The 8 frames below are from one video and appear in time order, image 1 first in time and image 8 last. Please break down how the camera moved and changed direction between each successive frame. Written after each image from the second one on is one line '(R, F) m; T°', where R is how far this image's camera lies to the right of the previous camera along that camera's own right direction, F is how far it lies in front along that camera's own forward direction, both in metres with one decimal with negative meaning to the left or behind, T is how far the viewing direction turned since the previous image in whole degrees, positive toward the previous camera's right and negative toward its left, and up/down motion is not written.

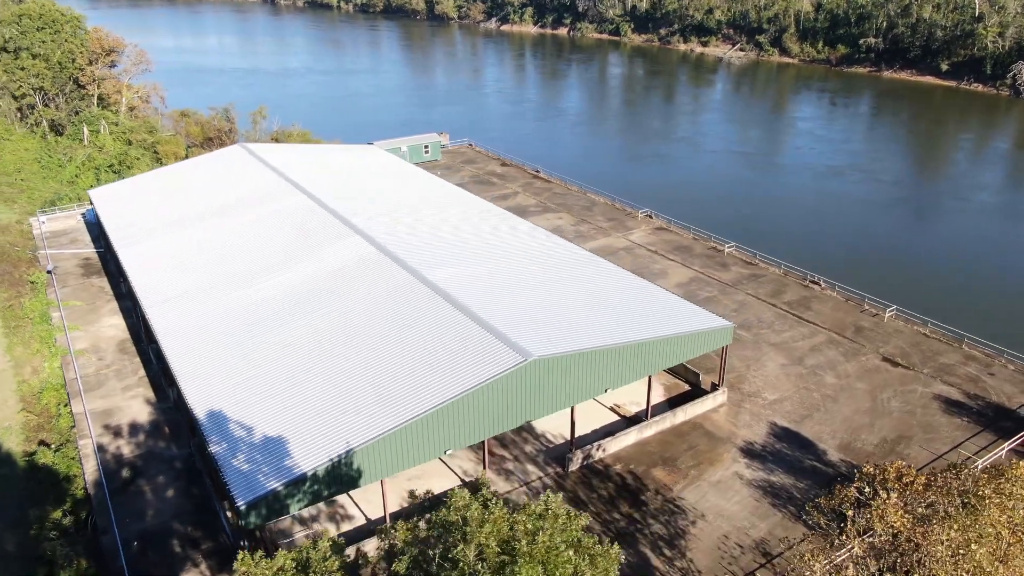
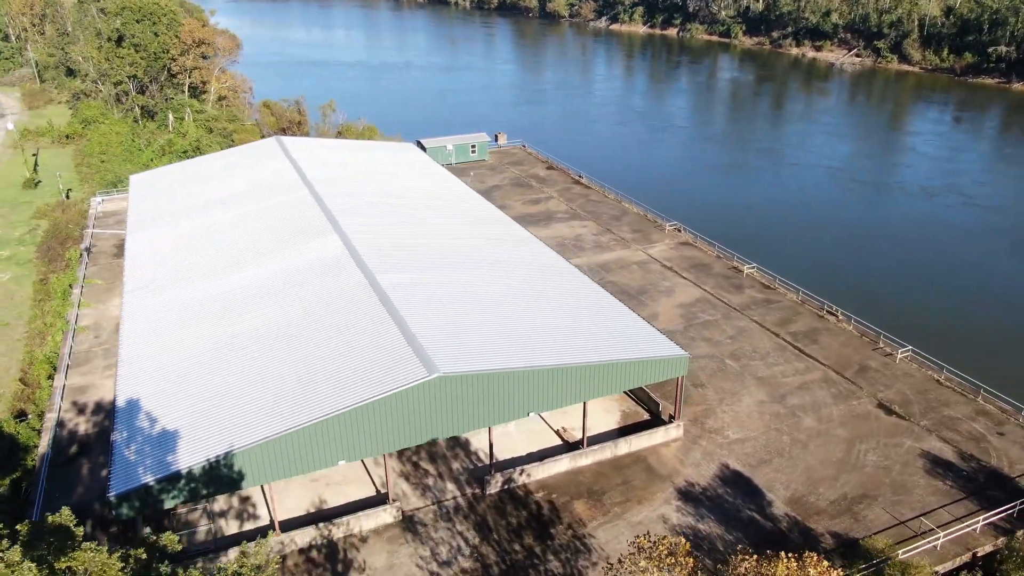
(+3.6, +0.8) m; -9°
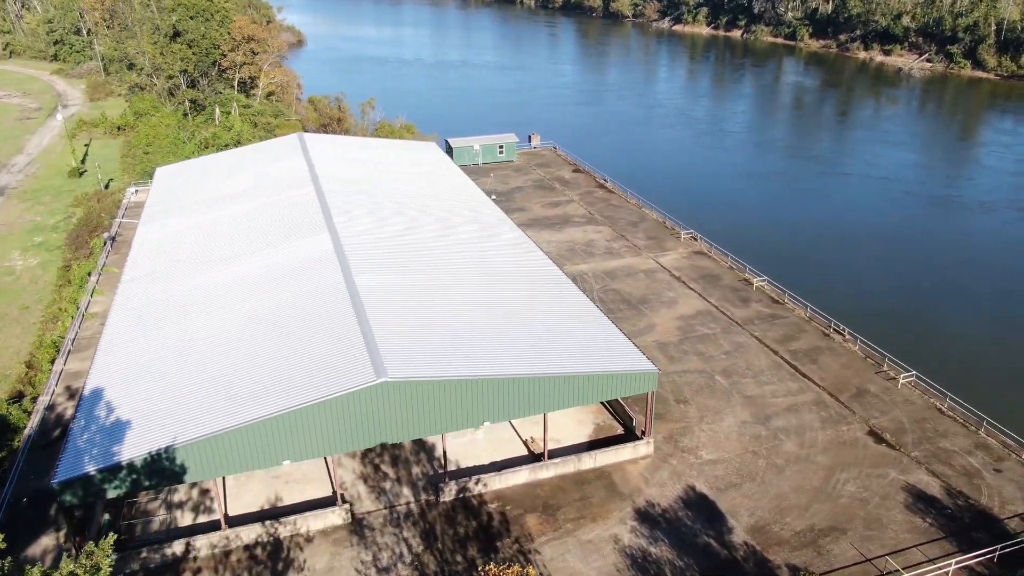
(+2.0, +0.3) m; -5°
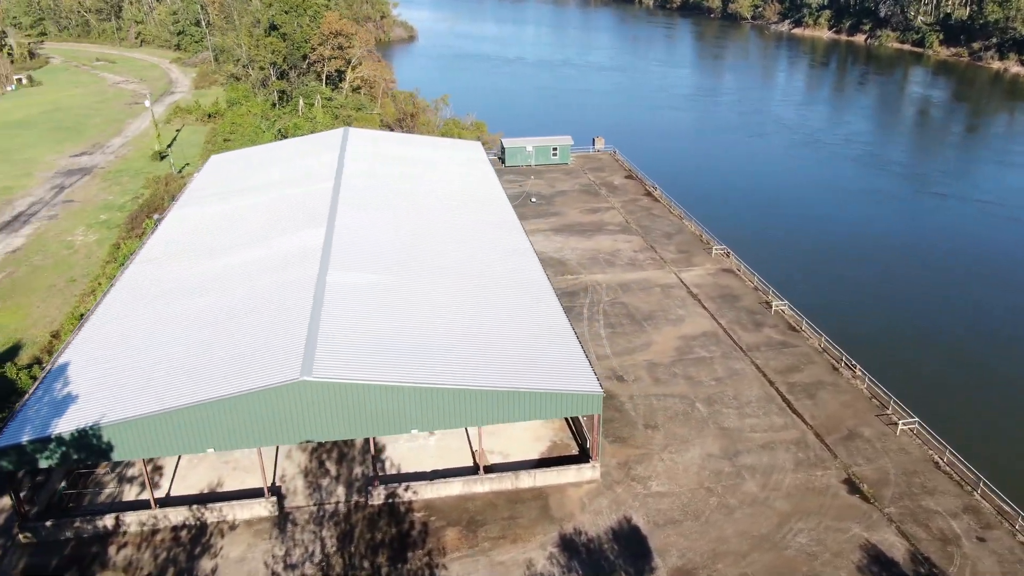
(+3.2, +0.6) m; -8°
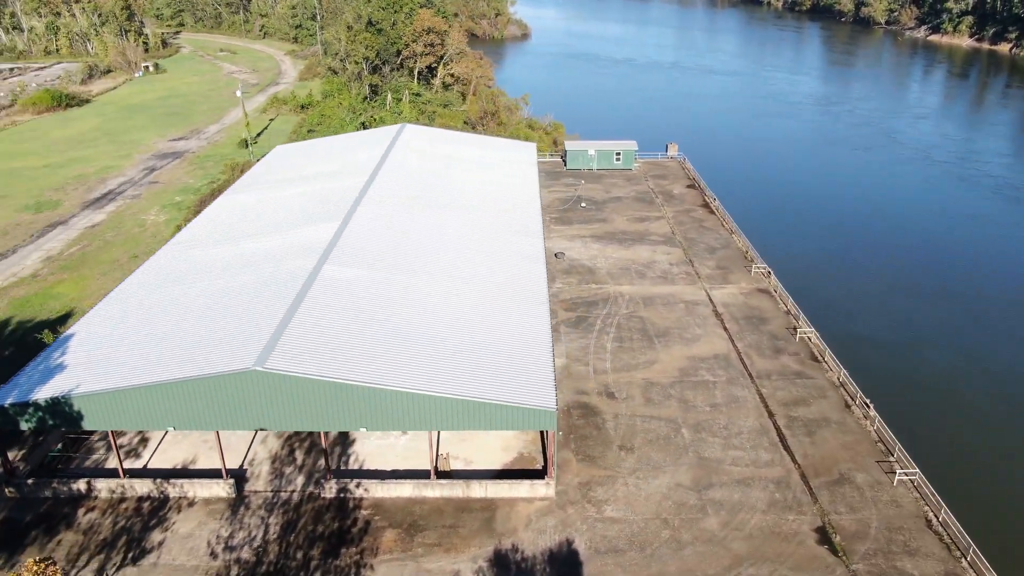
(+2.9, +0.5) m; -9°
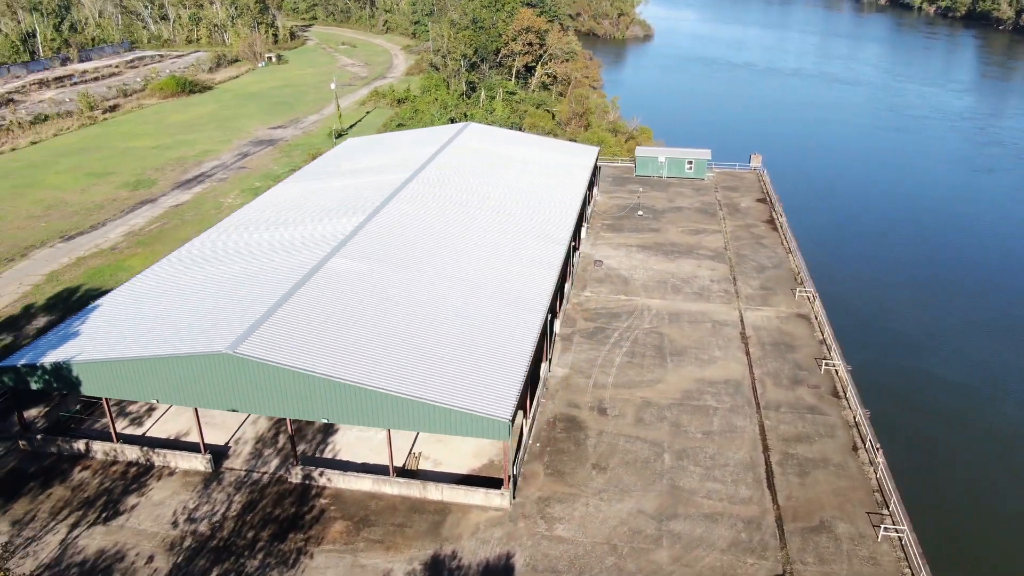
(+2.9, +0.4) m; -9°
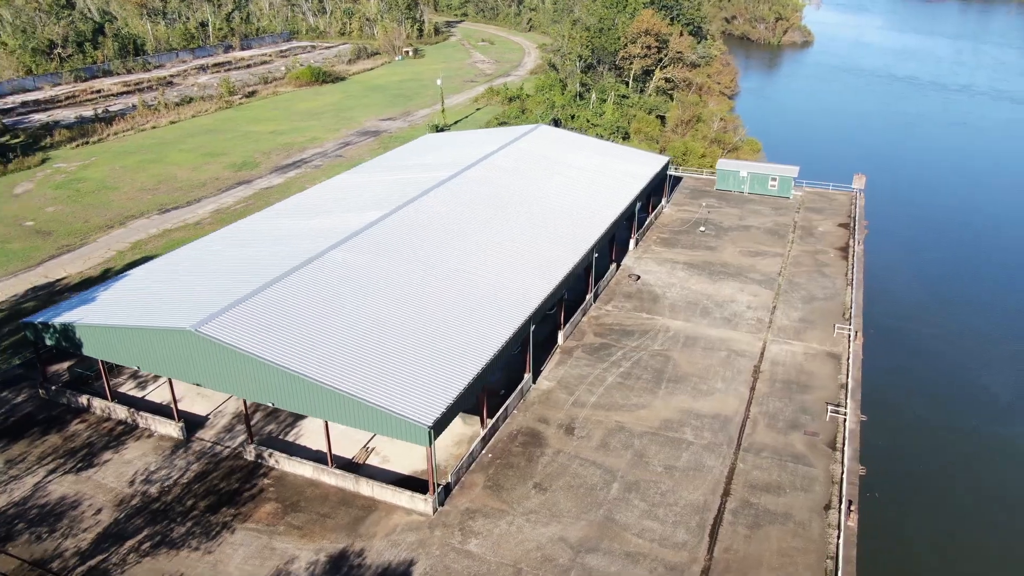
(+3.9, +0.6) m; -11°
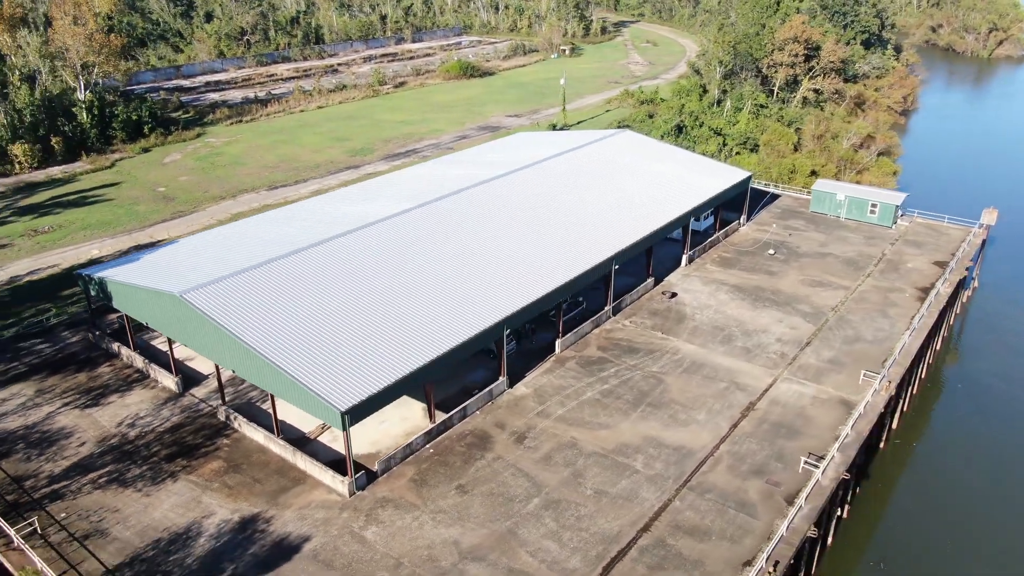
(+4.7, +0.6) m; -13°
